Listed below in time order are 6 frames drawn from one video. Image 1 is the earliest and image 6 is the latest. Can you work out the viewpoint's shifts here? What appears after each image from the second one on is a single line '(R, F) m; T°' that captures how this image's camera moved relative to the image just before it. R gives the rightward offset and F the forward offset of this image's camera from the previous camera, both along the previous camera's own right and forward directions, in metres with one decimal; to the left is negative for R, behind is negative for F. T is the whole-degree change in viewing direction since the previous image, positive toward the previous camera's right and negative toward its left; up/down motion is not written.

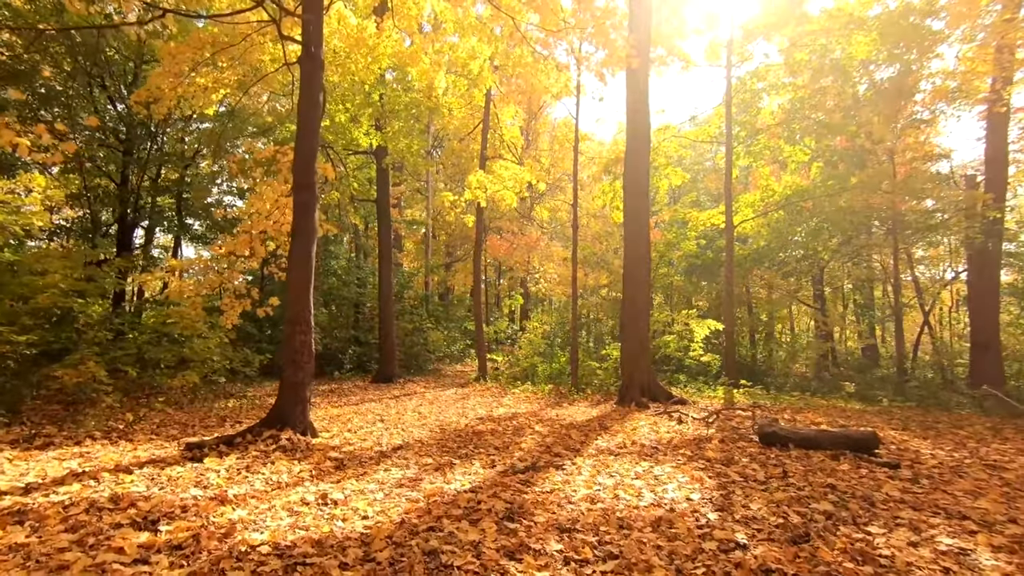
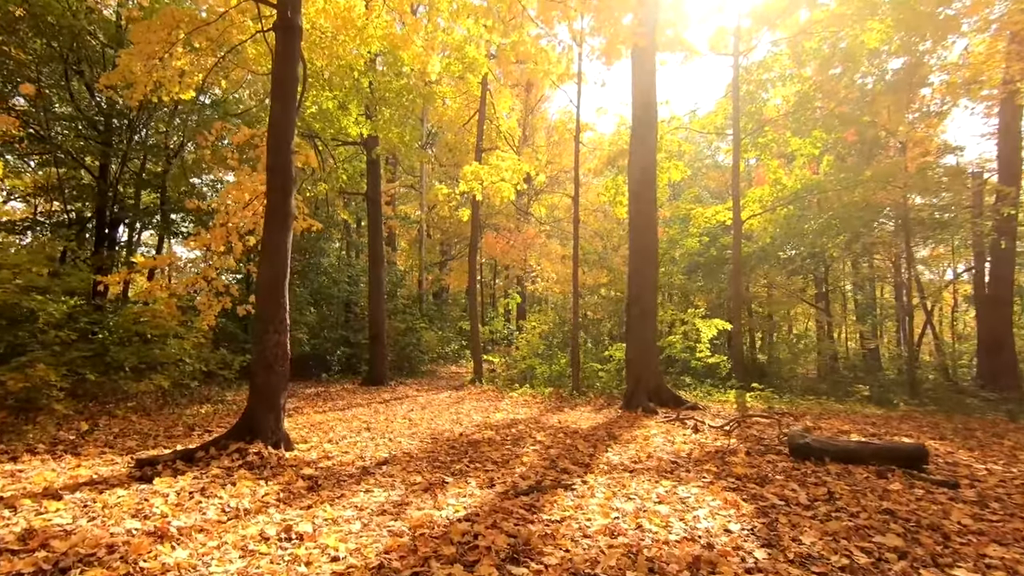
(0.0, +0.6) m; +1°
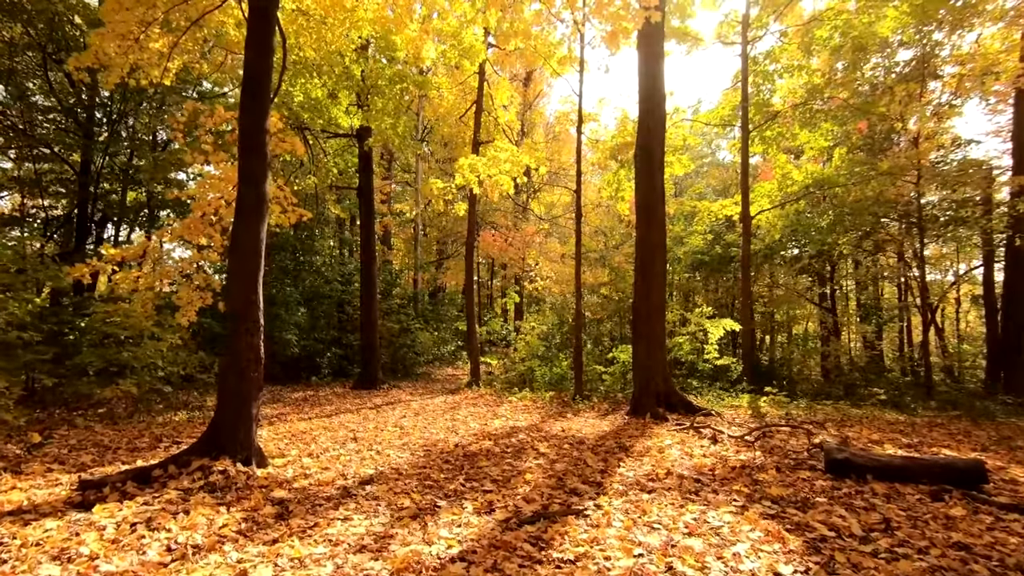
(0.0, +0.6) m; 0°
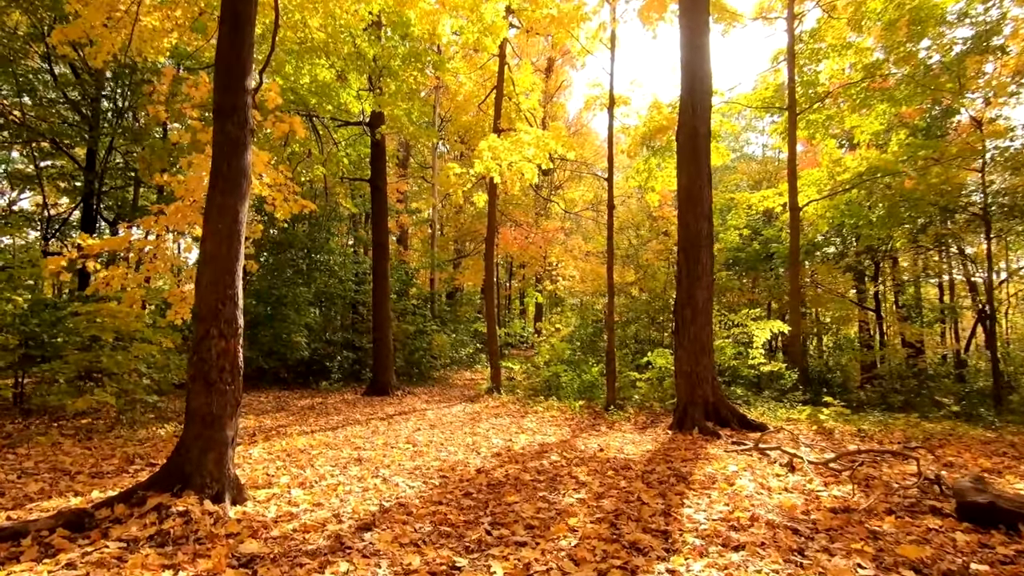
(-0.1, +0.9) m; -2°
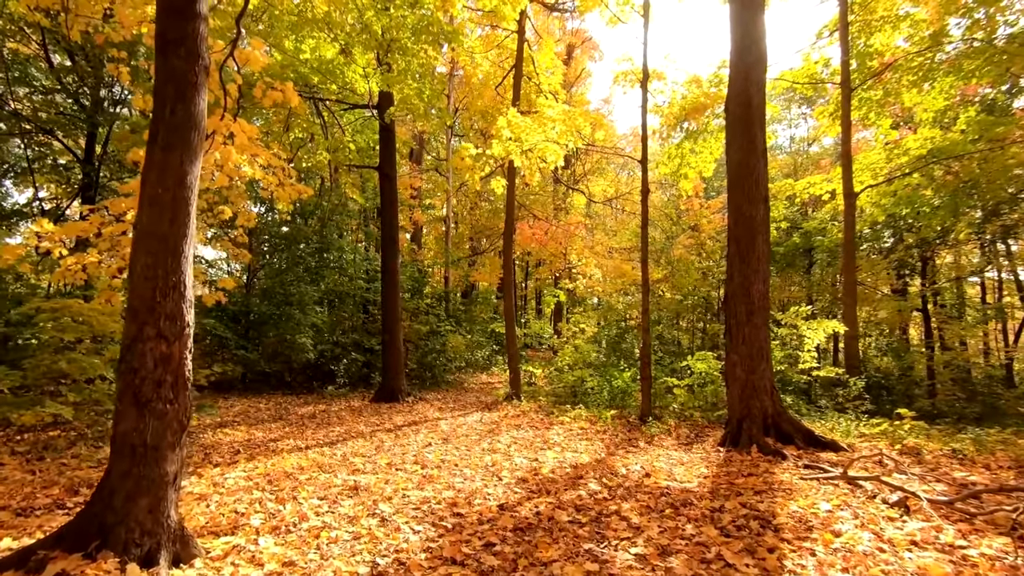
(-0.1, +1.0) m; -2°
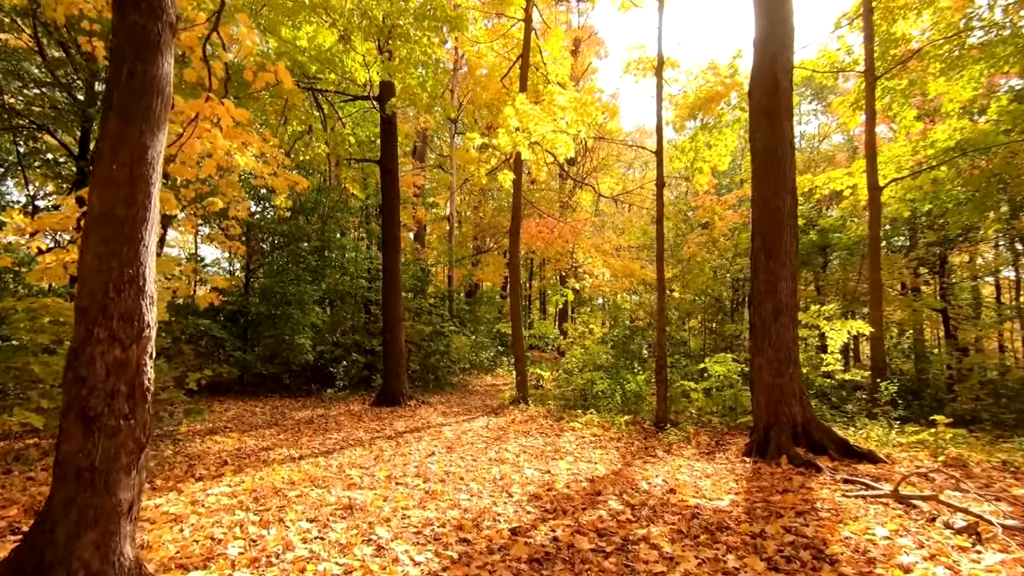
(-0.1, +0.4) m; 0°
